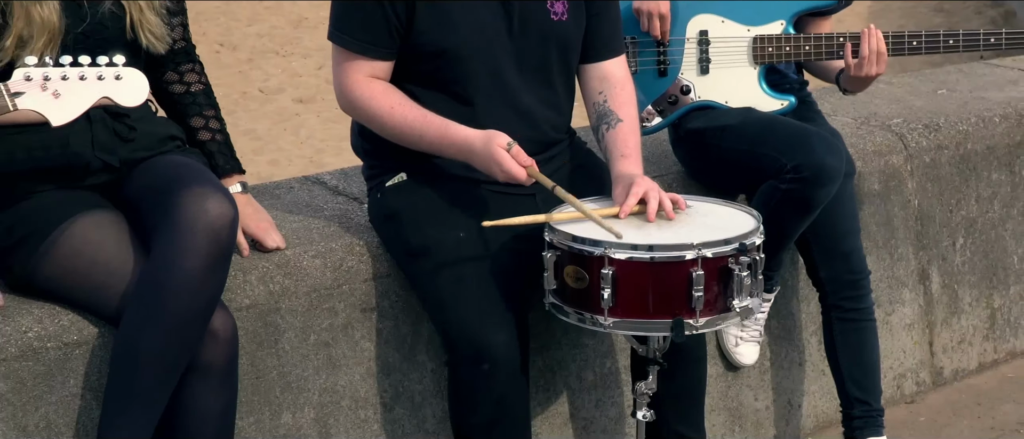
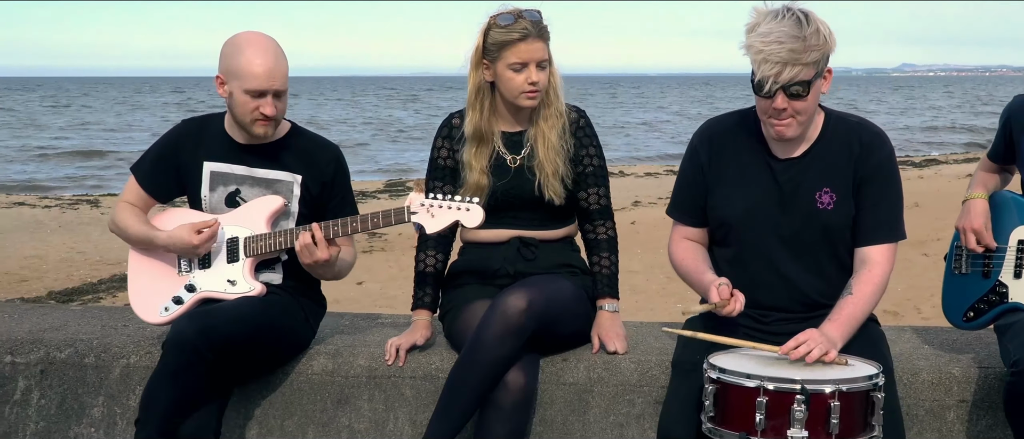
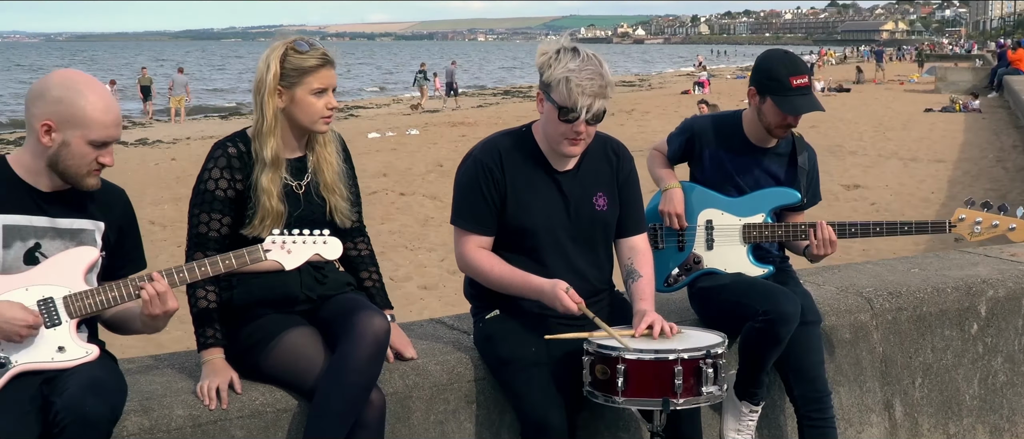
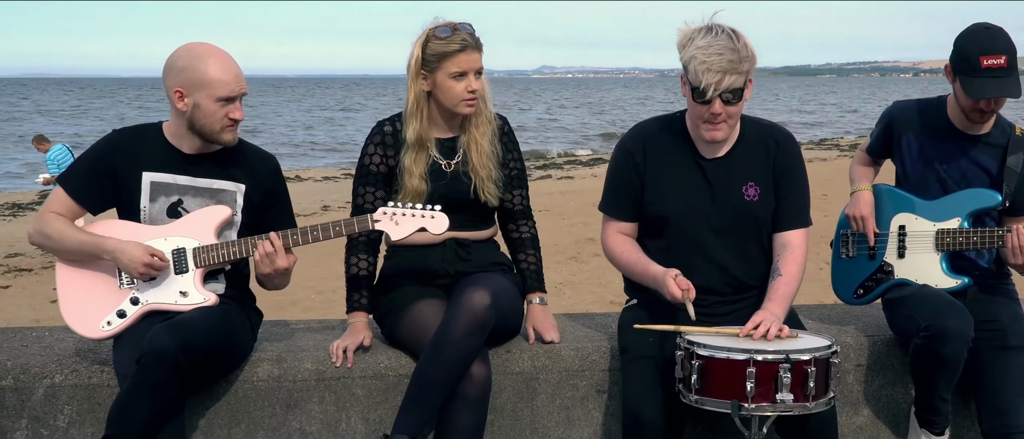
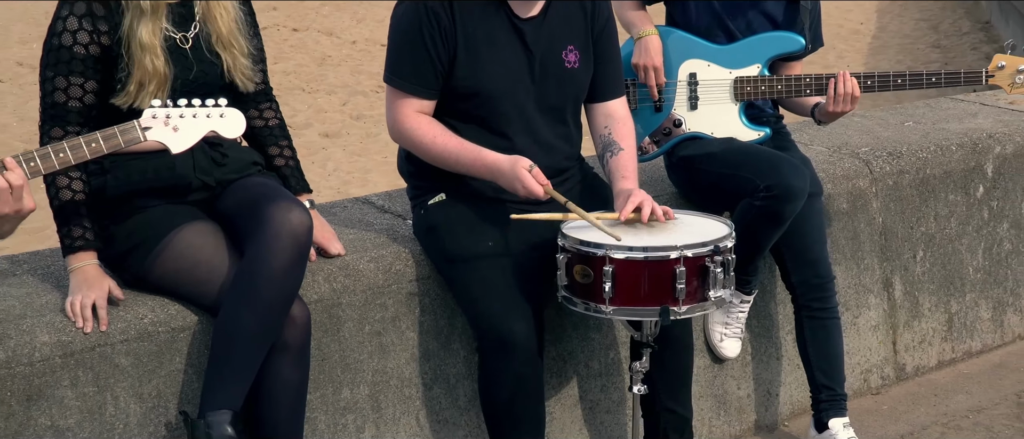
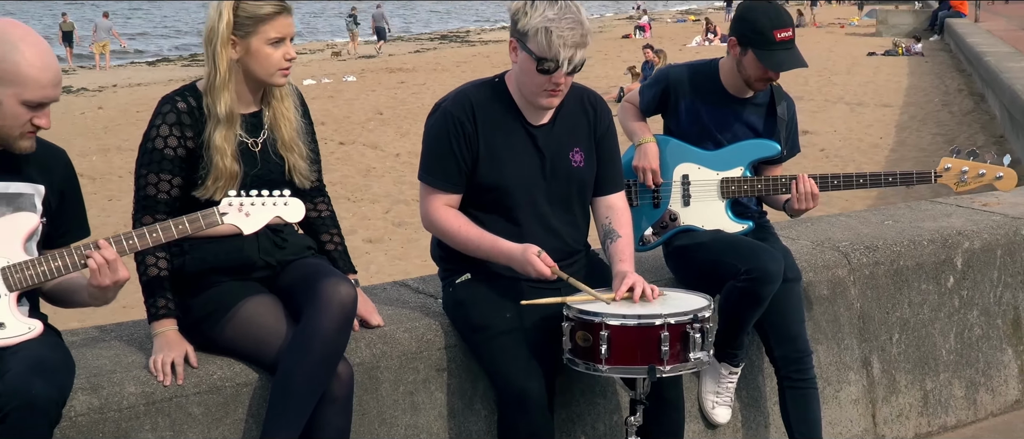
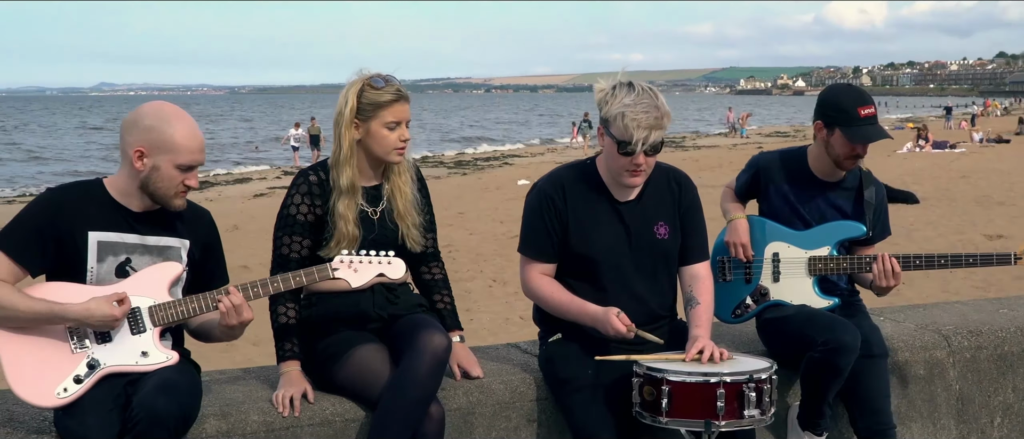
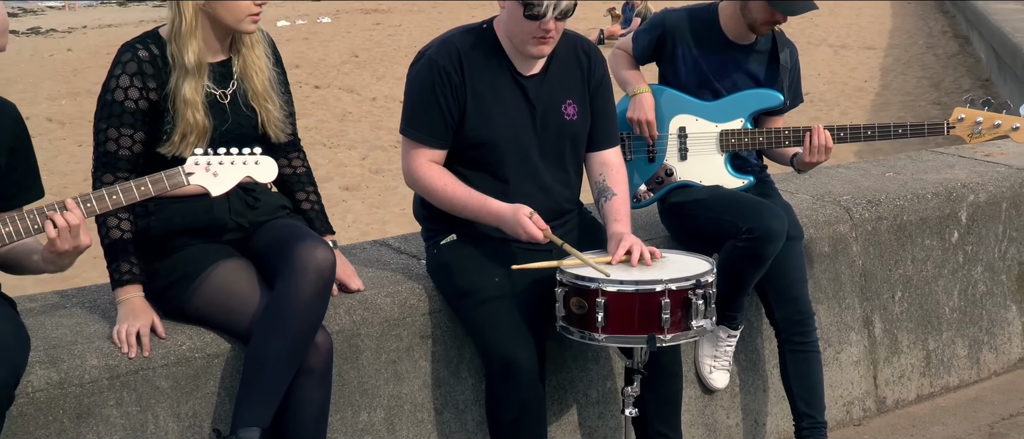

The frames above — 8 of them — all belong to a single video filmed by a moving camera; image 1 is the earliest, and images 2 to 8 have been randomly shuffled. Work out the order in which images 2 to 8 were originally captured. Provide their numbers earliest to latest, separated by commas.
5, 8, 6, 3, 7, 4, 2
